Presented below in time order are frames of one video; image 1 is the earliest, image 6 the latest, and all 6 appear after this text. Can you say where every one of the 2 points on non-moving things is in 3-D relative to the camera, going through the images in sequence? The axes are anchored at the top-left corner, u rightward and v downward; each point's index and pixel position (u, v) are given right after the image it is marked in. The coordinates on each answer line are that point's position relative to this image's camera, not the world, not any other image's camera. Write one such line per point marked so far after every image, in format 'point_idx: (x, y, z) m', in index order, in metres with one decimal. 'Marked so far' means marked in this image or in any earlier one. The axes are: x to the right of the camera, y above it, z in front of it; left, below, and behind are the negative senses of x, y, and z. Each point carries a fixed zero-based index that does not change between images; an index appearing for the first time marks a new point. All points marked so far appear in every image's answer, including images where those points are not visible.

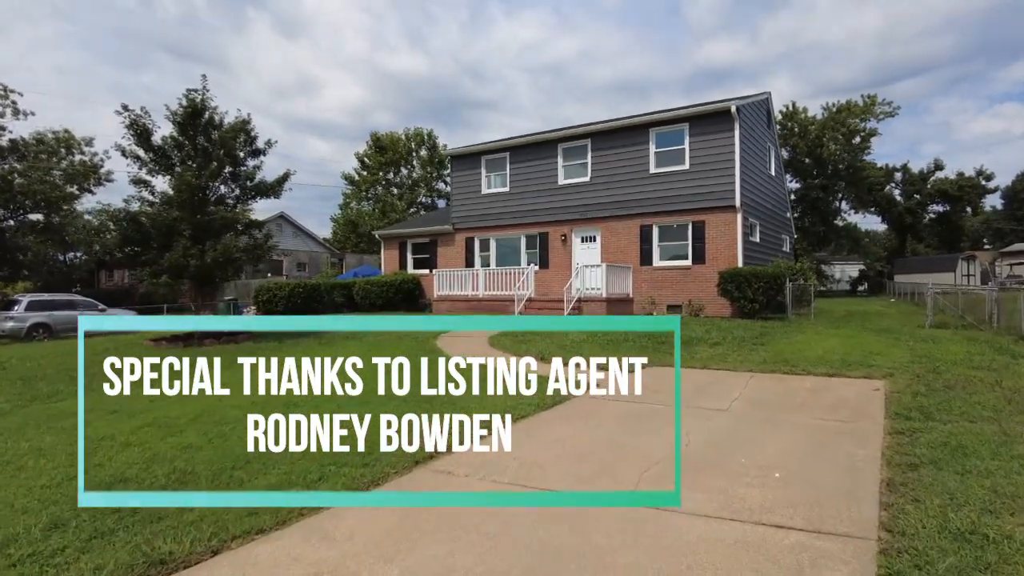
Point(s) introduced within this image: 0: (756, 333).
0: (+4.3, -0.8, +11.9) m
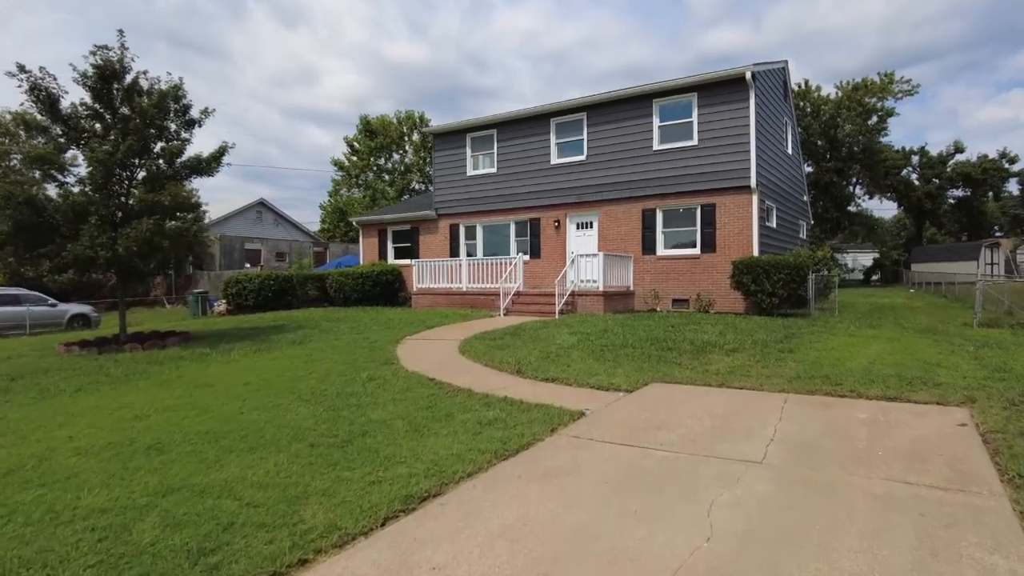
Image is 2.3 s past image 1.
0: (+4.0, -0.7, +9.9) m
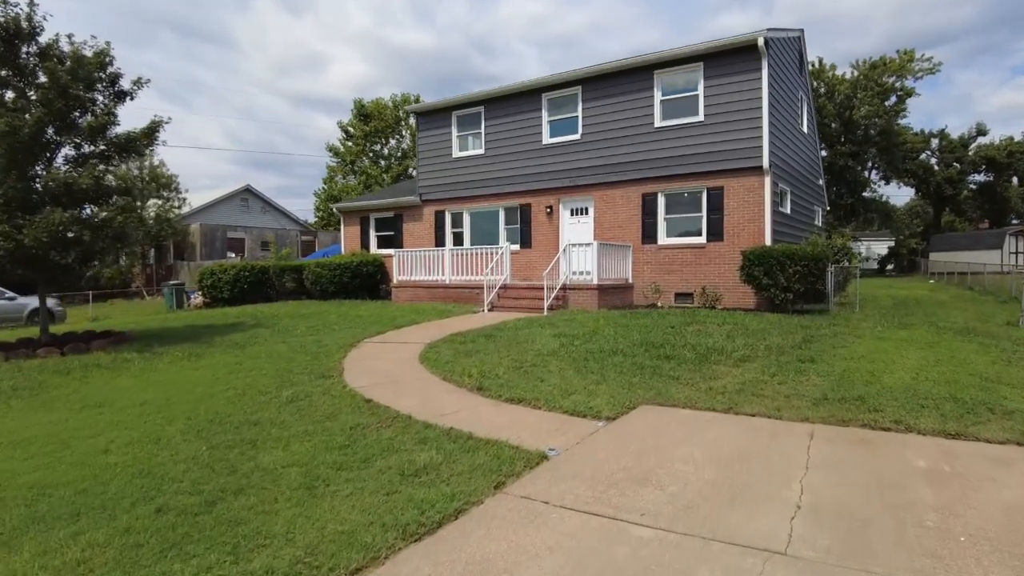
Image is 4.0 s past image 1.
0: (+3.6, -0.7, +8.4) m
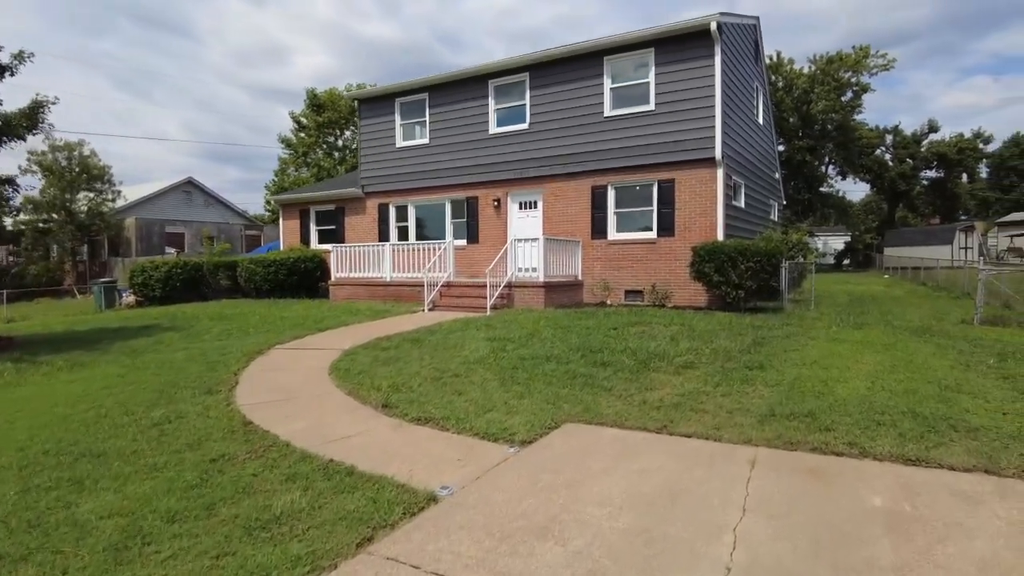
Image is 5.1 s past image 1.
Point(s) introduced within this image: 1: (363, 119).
0: (+2.7, -0.7, +7.8) m
1: (-3.9, +4.4, +17.4) m
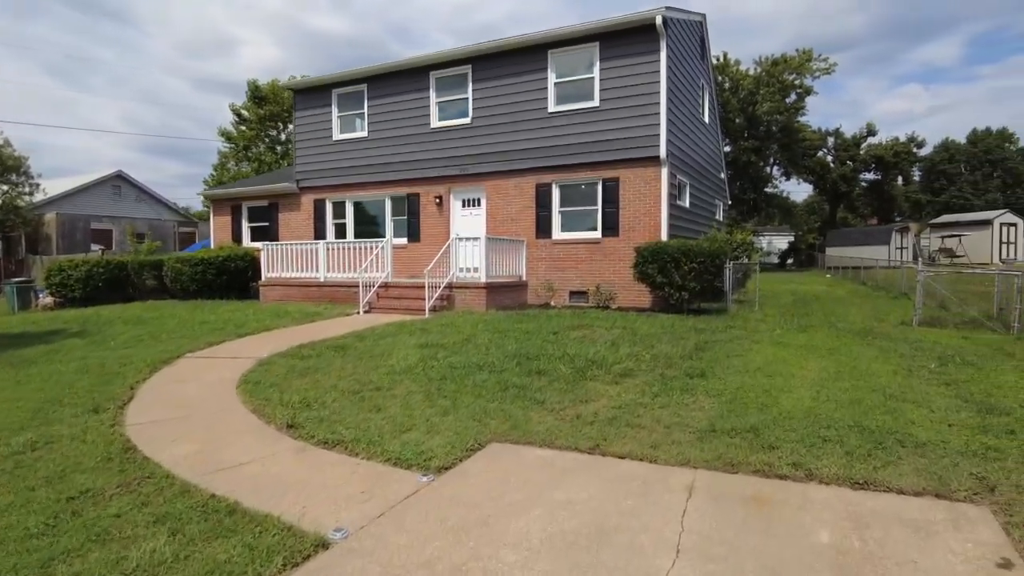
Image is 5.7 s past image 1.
0: (+2.0, -0.7, +7.5) m
1: (-5.3, +4.4, +16.6) m
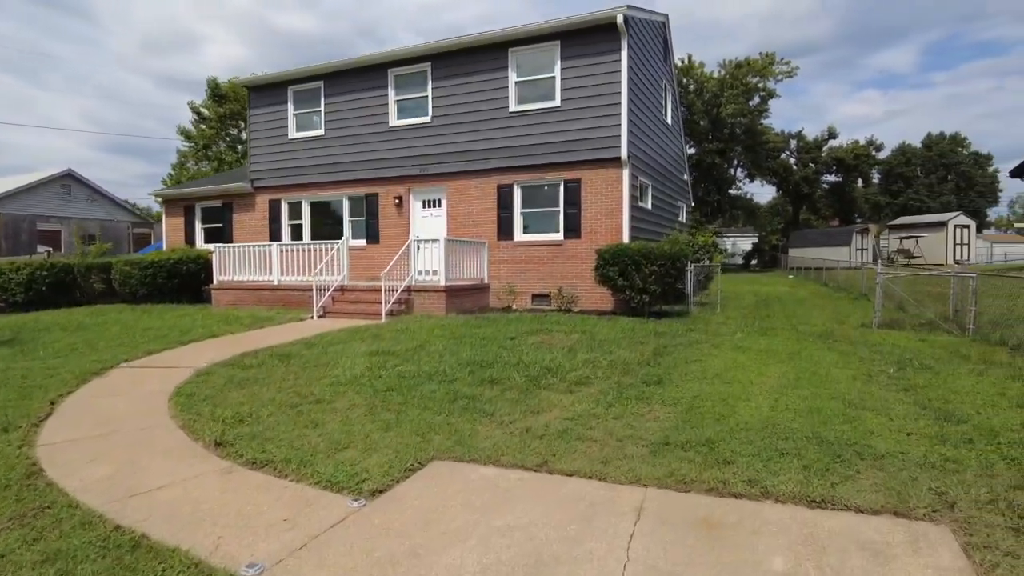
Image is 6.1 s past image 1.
0: (+1.5, -0.7, +7.3) m
1: (-6.2, +4.3, +16.1) m
